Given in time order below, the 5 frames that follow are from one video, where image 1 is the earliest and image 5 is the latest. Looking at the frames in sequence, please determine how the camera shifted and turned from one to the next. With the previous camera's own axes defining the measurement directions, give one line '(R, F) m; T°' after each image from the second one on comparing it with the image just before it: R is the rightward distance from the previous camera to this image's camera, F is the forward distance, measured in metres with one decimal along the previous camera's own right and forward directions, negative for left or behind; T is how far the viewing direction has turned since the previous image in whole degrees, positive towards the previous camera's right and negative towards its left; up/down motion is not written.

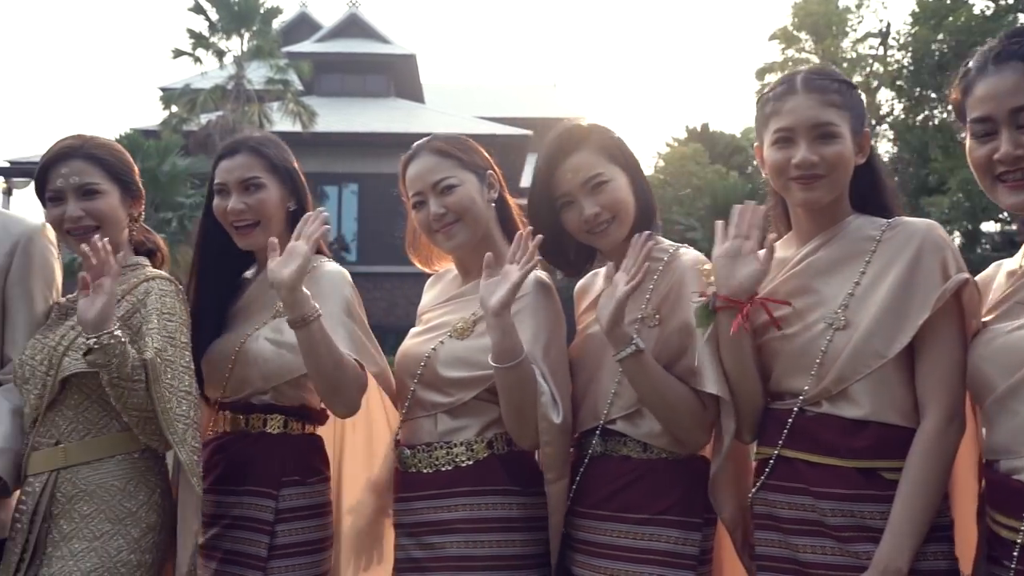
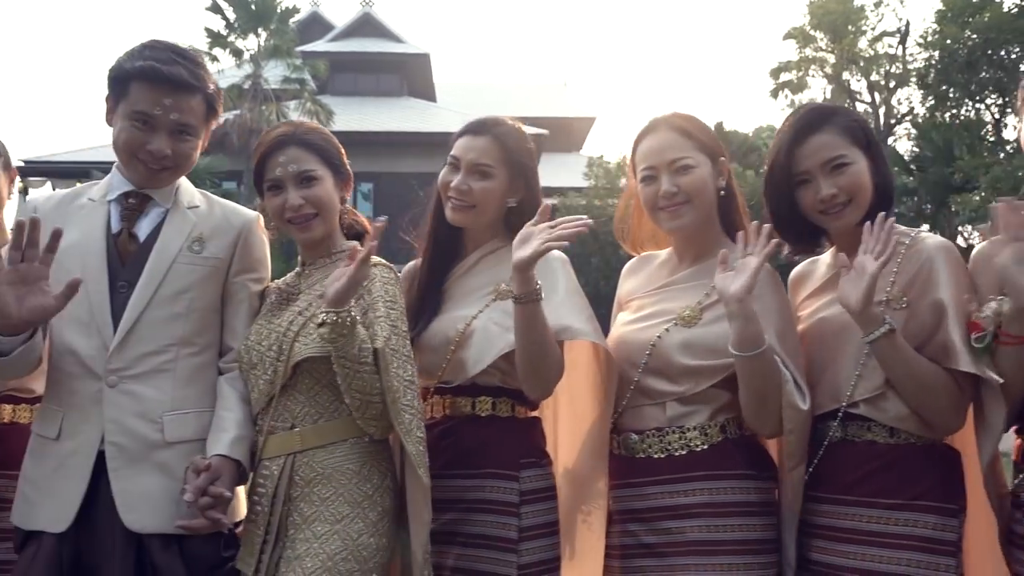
(-0.7, 0.0) m; -1°
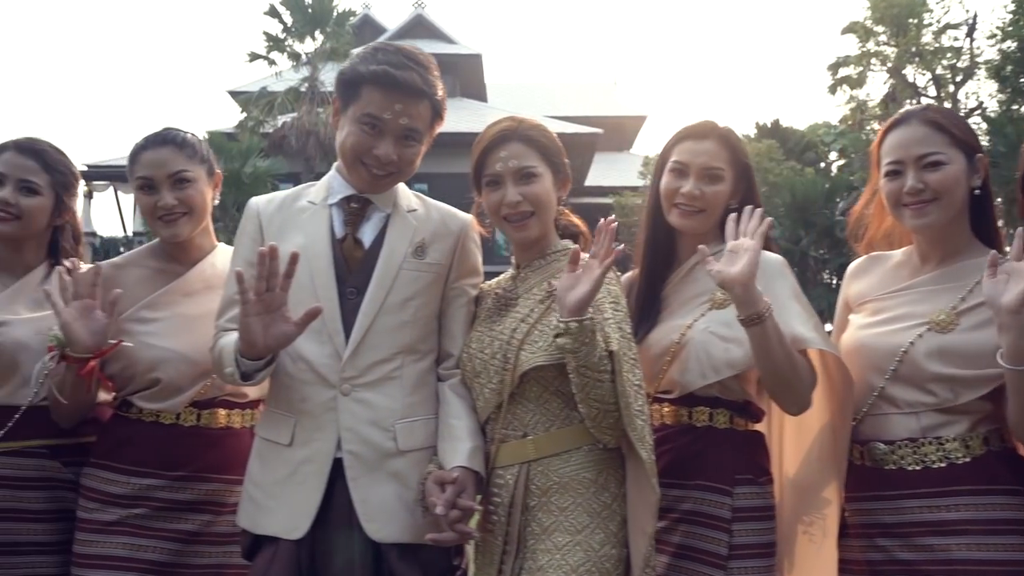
(-0.6, +0.1) m; -3°
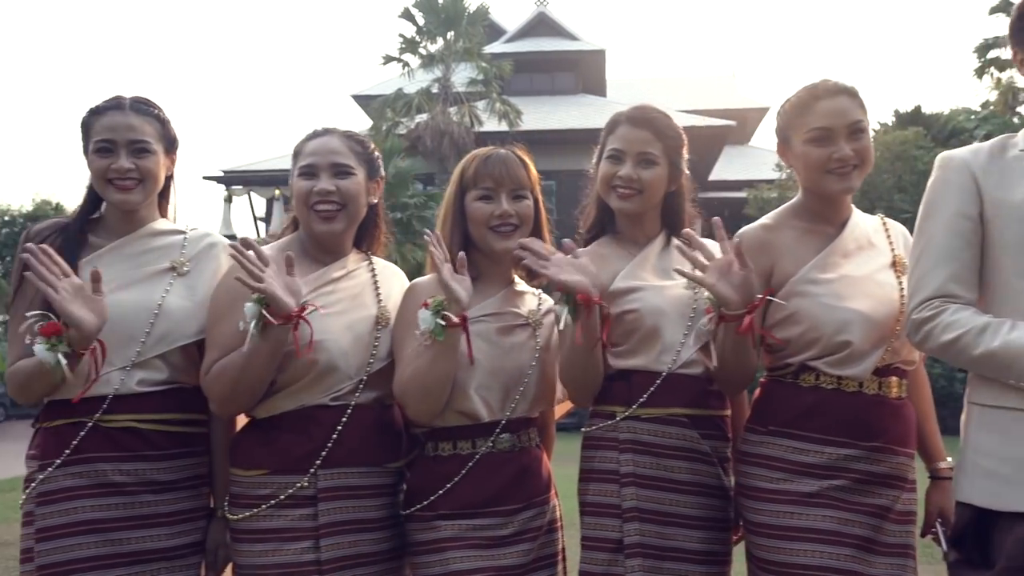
(-1.9, +0.1) m; -7°
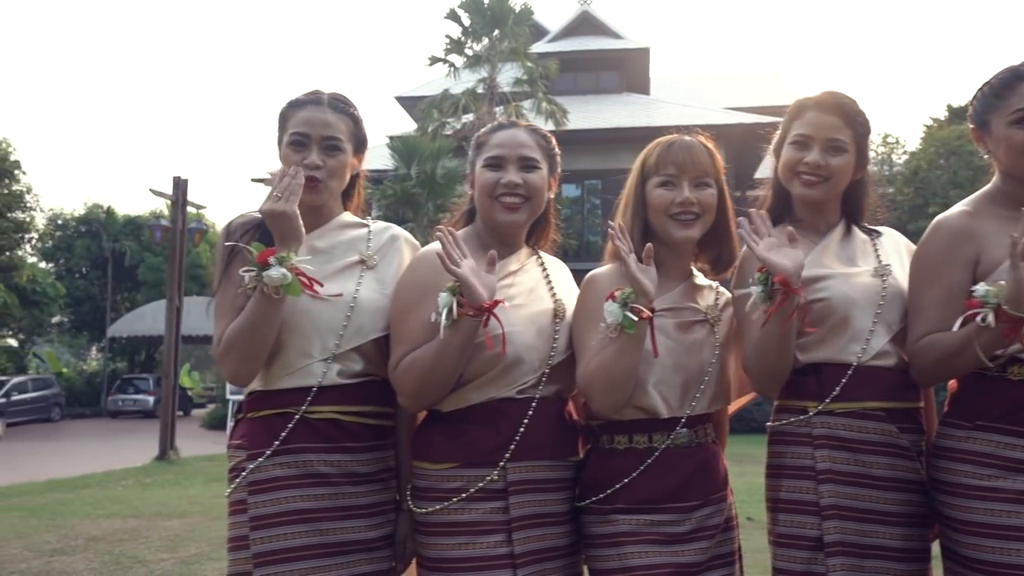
(-0.5, 0.0) m; -3°
